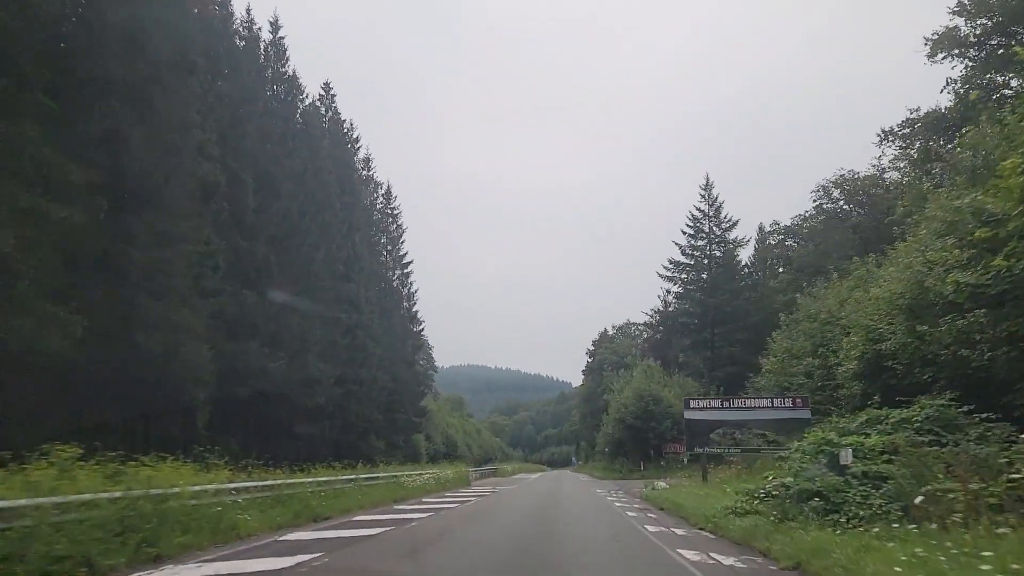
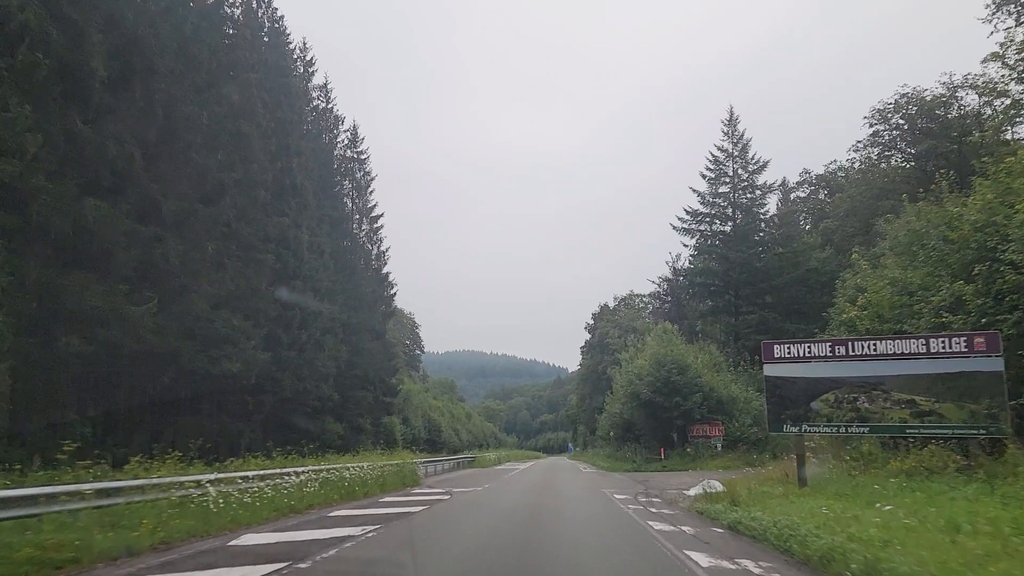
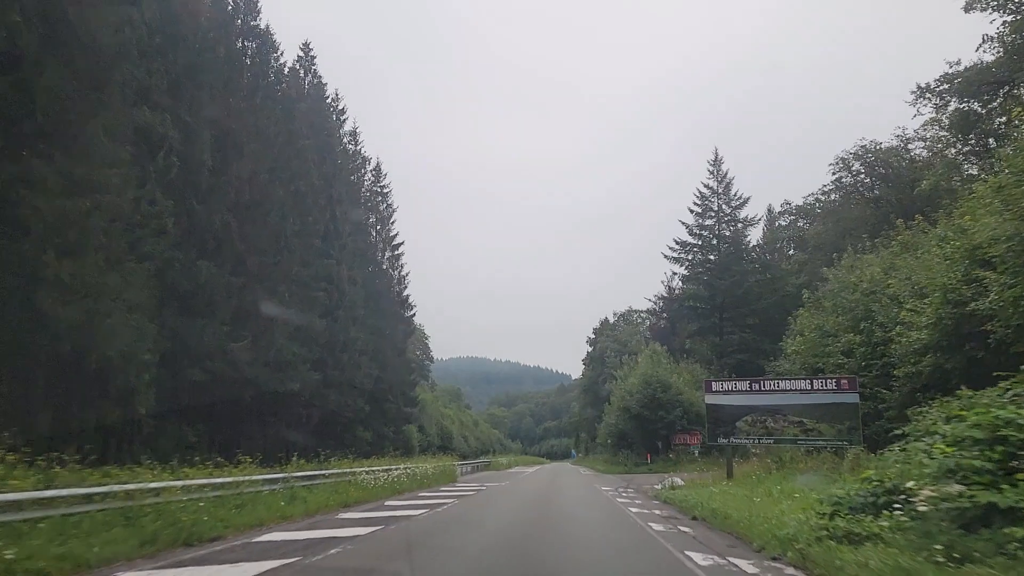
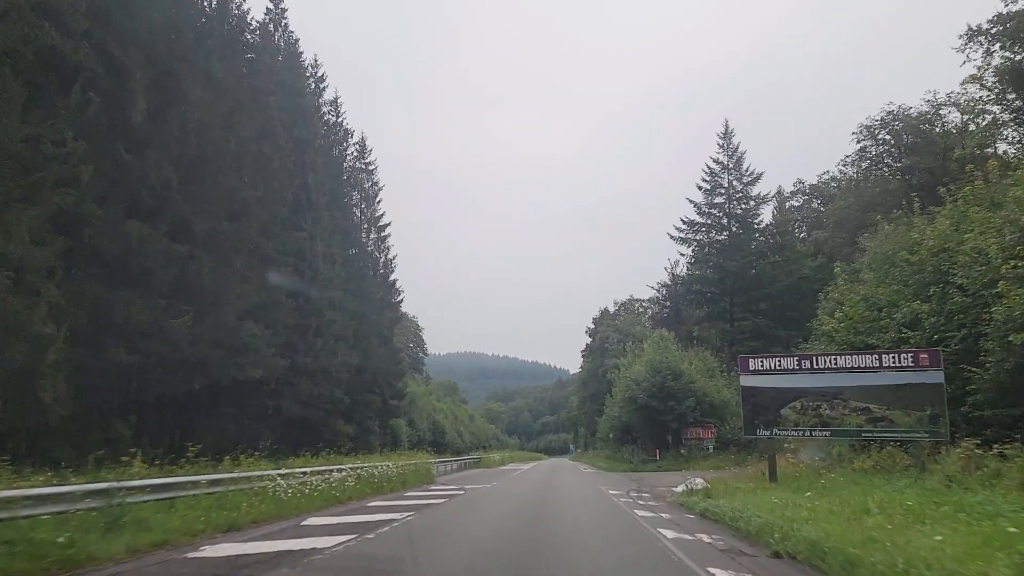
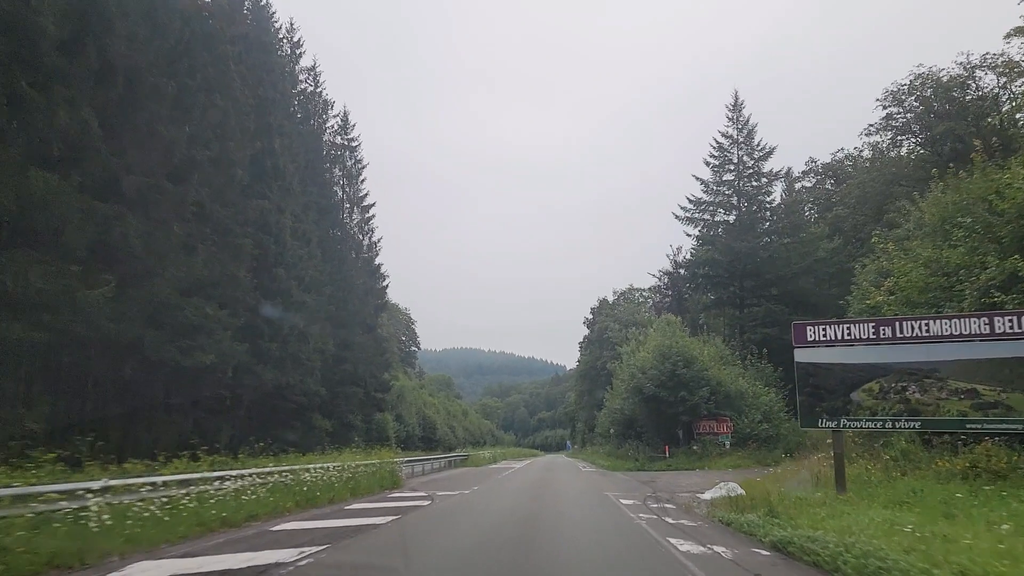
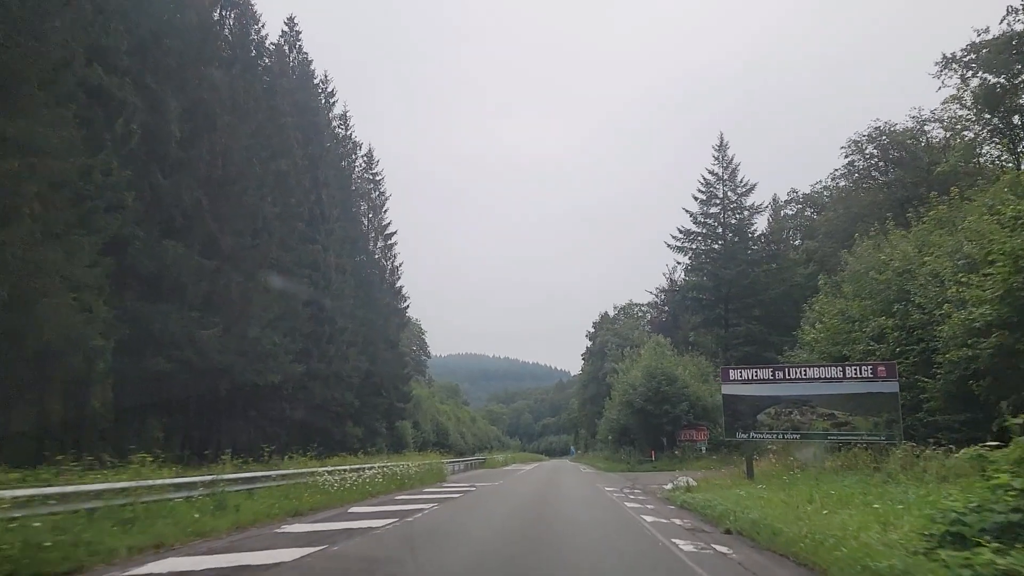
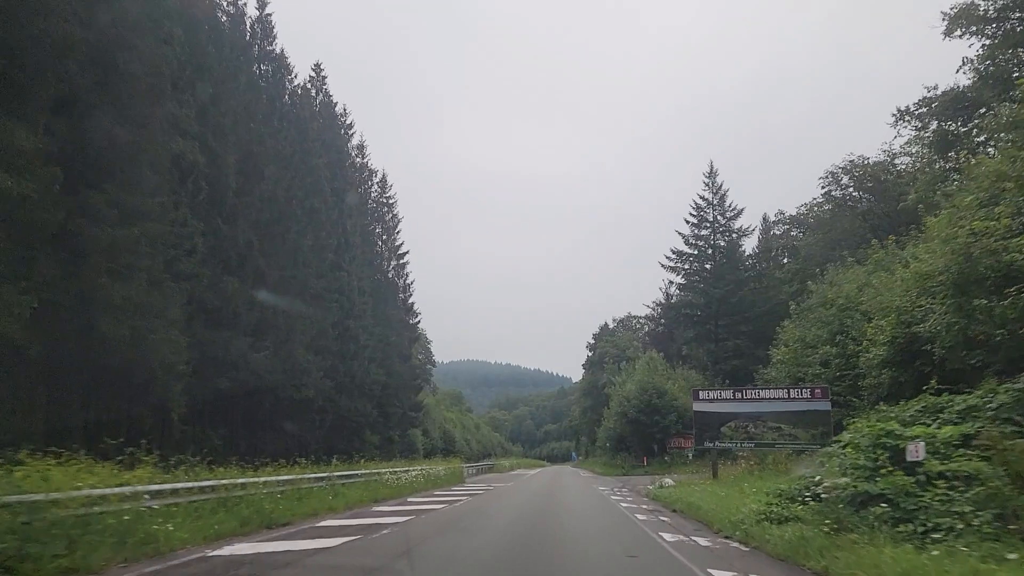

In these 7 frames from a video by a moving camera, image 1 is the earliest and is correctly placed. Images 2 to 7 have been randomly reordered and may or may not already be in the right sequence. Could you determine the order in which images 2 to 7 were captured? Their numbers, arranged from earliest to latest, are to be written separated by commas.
7, 3, 6, 4, 2, 5
